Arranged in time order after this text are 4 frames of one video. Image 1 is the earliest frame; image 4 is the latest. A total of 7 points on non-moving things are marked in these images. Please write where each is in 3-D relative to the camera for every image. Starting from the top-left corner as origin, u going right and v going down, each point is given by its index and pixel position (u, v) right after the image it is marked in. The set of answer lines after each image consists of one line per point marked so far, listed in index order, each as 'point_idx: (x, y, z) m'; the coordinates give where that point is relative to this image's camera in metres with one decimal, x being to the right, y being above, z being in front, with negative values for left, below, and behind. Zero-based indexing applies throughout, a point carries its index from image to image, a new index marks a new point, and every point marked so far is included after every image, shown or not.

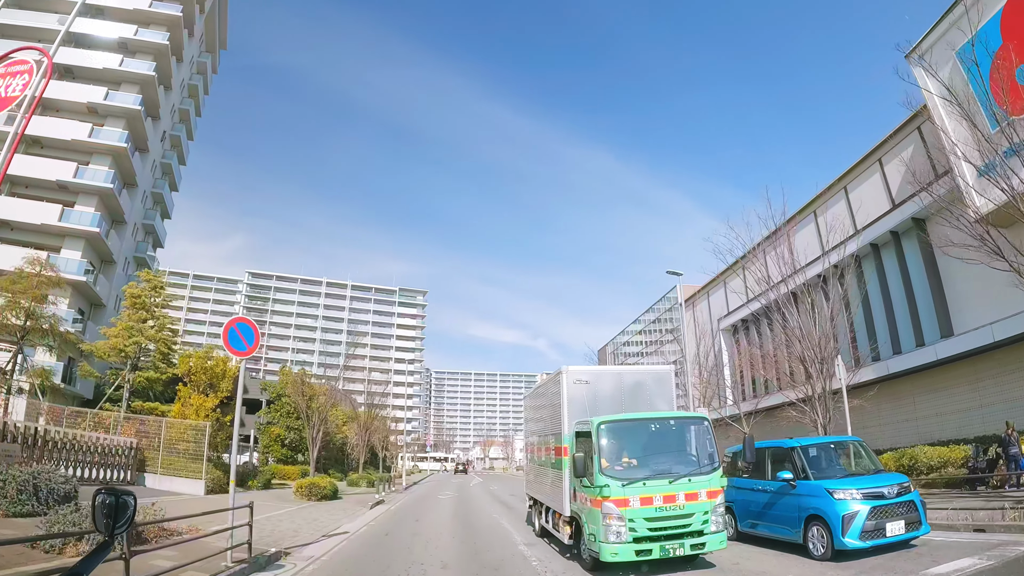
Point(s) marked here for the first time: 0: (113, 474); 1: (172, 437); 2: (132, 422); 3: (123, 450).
0: (-10.9, -5.0, +15.1) m
1: (-9.9, -4.2, +16.1) m
2: (-11.1, -3.9, +16.3) m
3: (-10.9, -4.5, +15.5) m
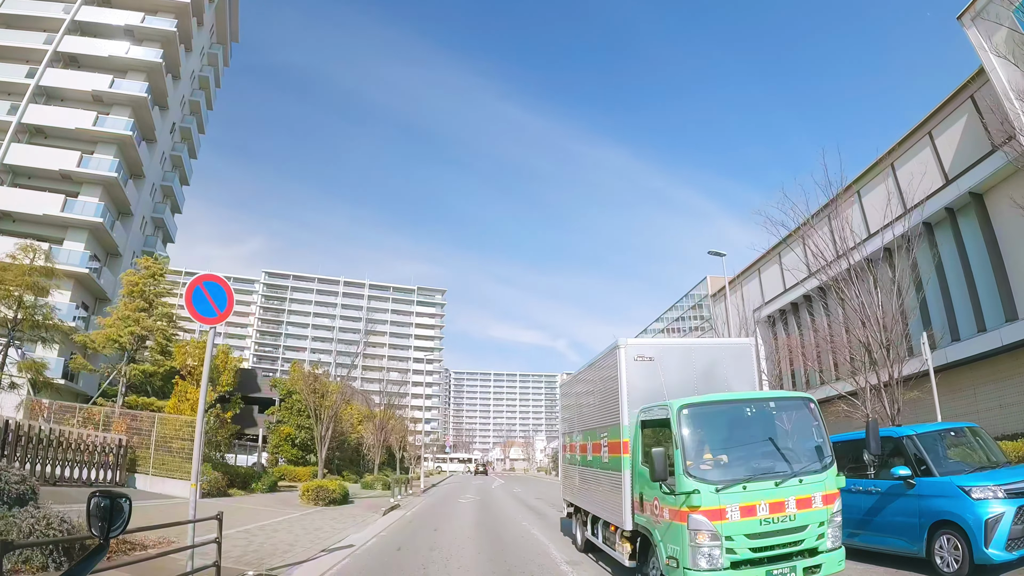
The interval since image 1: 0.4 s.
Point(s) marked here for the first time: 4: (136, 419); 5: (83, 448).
0: (-10.1, -4.6, +13.7) m
1: (-9.1, -3.8, +14.7) m
2: (-10.3, -3.5, +14.9) m
3: (-10.2, -4.0, +14.2) m
4: (-10.1, -3.5, +15.0) m
5: (-10.1, -3.8, +13.2) m
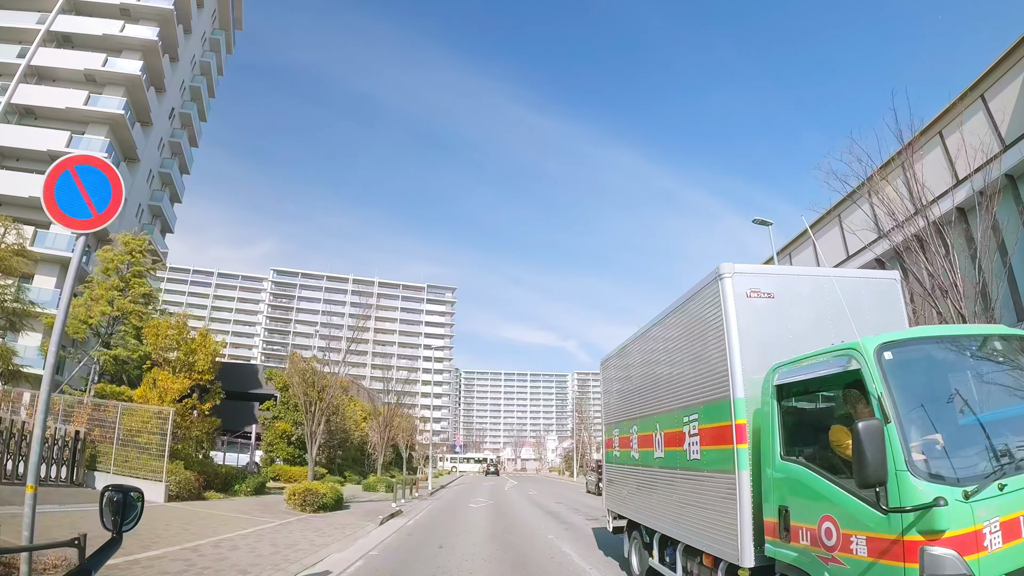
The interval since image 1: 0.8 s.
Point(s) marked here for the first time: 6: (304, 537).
0: (-9.7, -3.9, +11.8) m
1: (-8.7, -3.2, +12.8) m
2: (-9.9, -2.8, +13.0) m
3: (-9.7, -3.4, +12.2) m
4: (-9.6, -2.9, +13.1) m
5: (-9.7, -3.1, +11.3) m
6: (-3.7, -4.4, +9.8) m
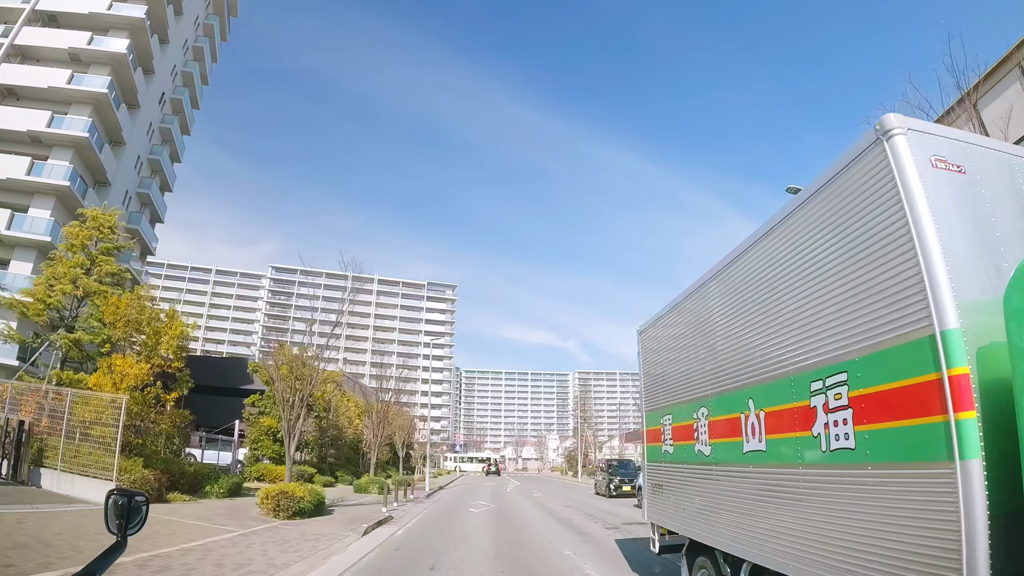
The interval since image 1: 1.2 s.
0: (-9.6, -3.4, +10.3) m
1: (-8.5, -2.6, +11.3) m
2: (-9.8, -2.3, +11.5) m
3: (-9.6, -2.8, +10.7) m
4: (-9.5, -2.3, +11.5) m
5: (-9.6, -2.6, +9.7) m
6: (-3.5, -3.8, +8.3) m
